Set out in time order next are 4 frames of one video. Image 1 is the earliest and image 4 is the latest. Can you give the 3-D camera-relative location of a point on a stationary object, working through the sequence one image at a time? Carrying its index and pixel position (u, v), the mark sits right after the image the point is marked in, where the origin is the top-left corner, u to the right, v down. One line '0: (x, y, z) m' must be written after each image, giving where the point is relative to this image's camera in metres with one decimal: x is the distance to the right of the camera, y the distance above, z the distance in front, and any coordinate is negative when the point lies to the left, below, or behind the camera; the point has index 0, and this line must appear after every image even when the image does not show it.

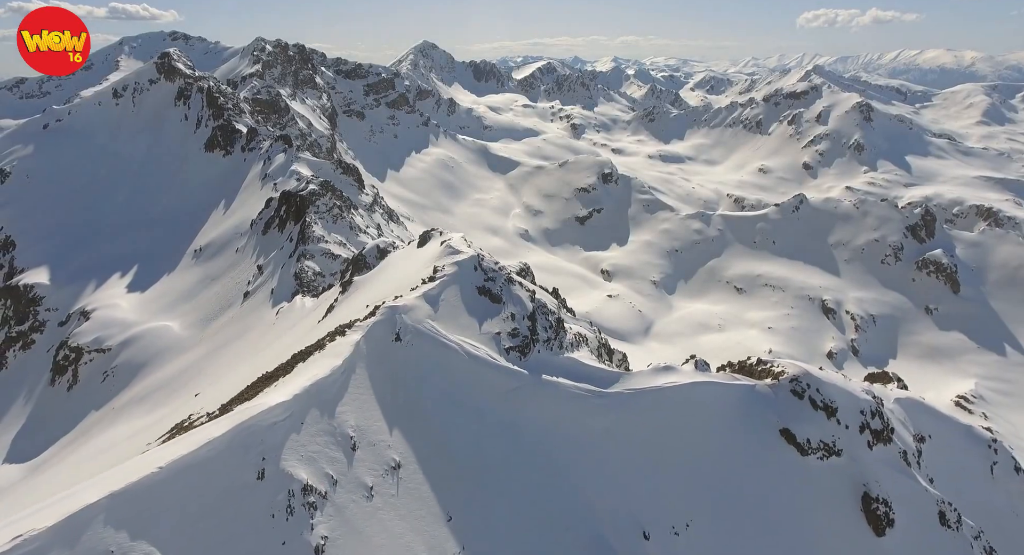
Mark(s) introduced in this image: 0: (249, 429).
0: (-8.2, -4.7, +18.9) m
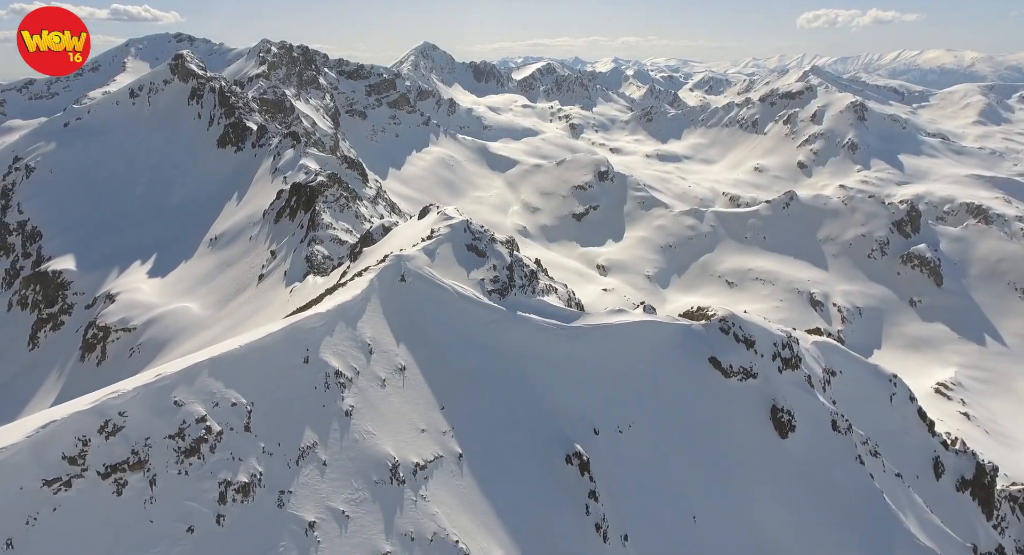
0: (-9.2, -2.3, +25.7) m
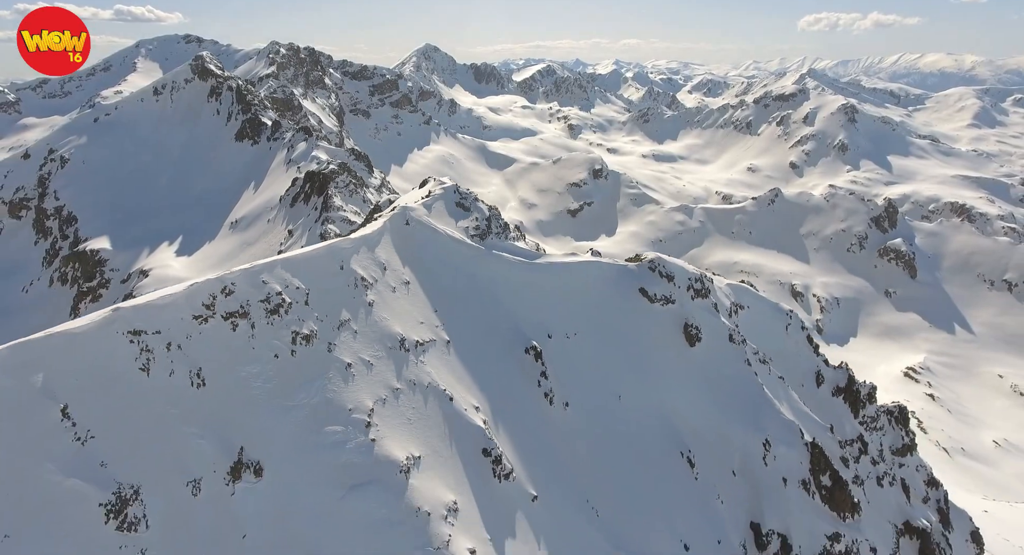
0: (-10.9, +1.6, +36.7) m
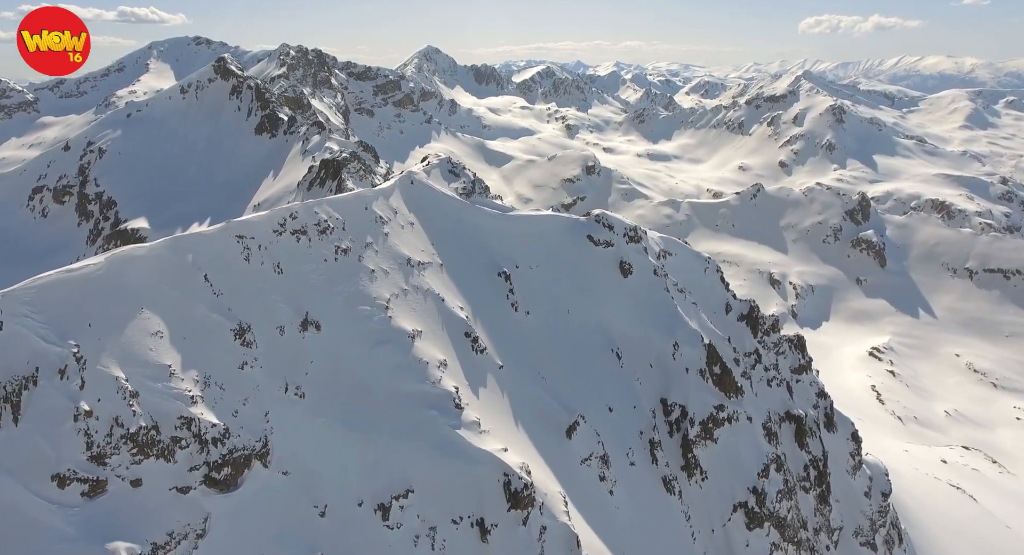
0: (-13.1, +6.8, +51.3) m
